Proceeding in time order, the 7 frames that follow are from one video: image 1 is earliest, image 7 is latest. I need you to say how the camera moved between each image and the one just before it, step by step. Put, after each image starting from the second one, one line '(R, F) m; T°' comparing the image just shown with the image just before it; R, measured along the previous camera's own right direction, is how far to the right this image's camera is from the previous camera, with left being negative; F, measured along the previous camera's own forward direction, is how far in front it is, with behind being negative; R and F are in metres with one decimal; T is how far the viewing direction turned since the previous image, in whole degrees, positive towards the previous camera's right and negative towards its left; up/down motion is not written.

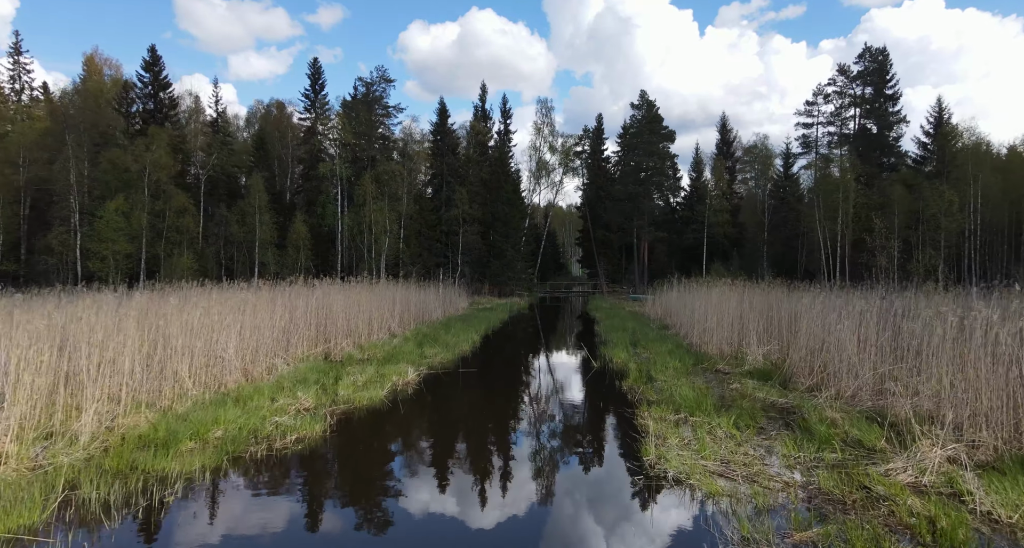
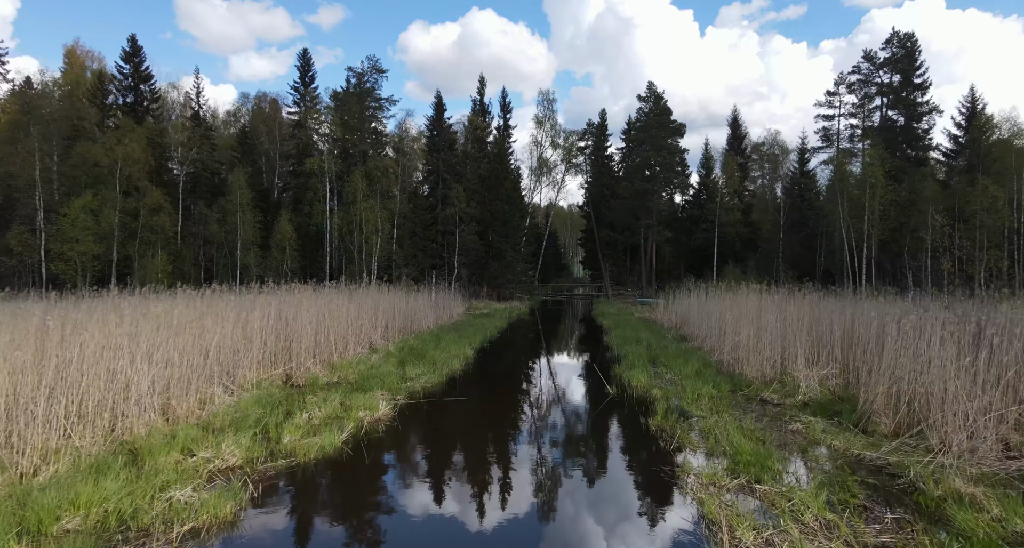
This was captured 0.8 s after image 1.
(0.0, +2.1) m; 0°
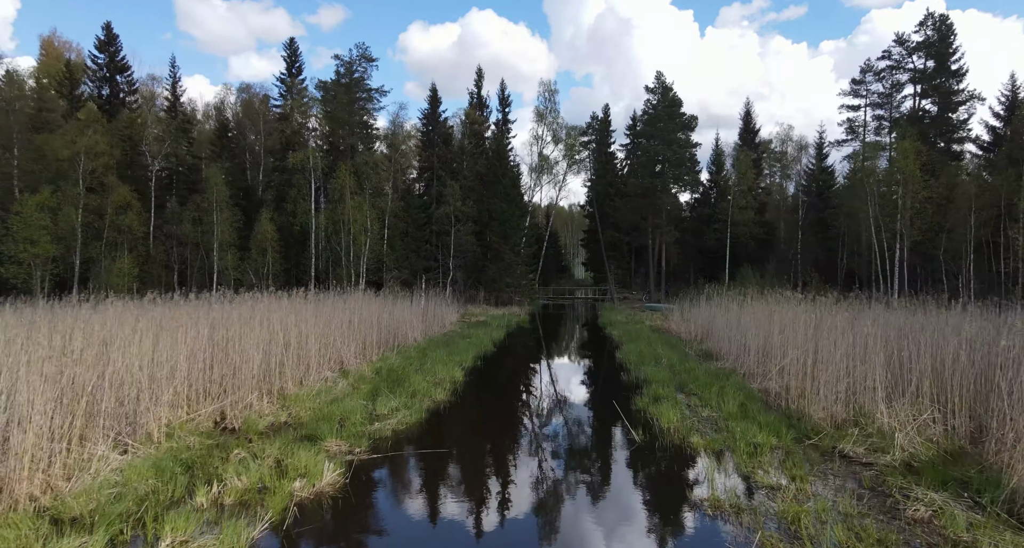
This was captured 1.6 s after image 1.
(0.0, +2.2) m; 0°
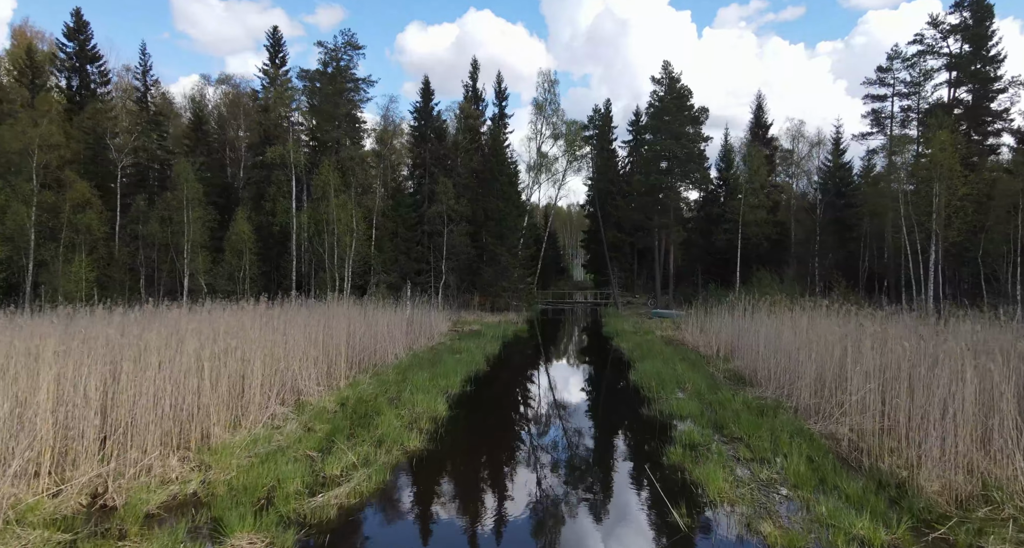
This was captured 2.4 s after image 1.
(0.0, +2.2) m; 0°
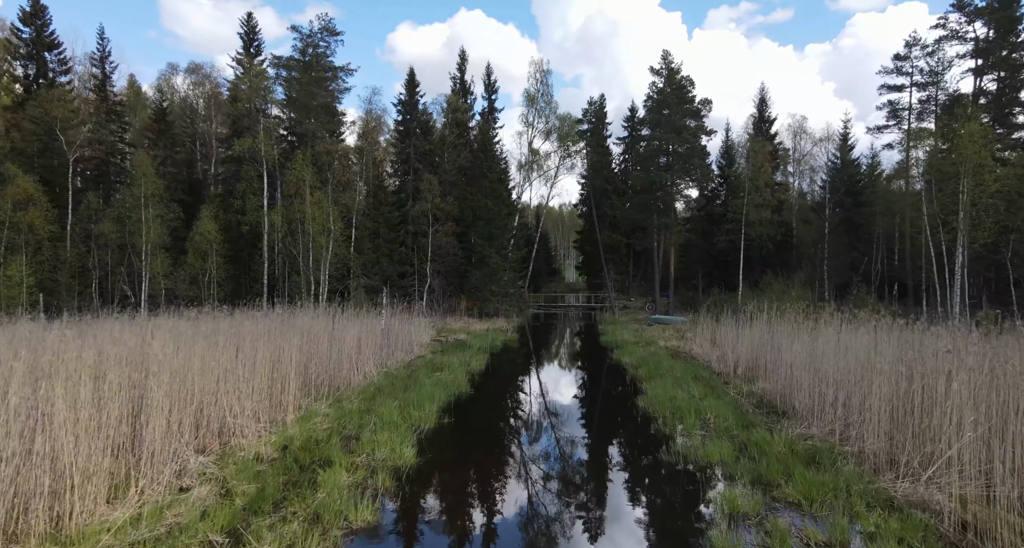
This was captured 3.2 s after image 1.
(+0.1, +2.0) m; +1°
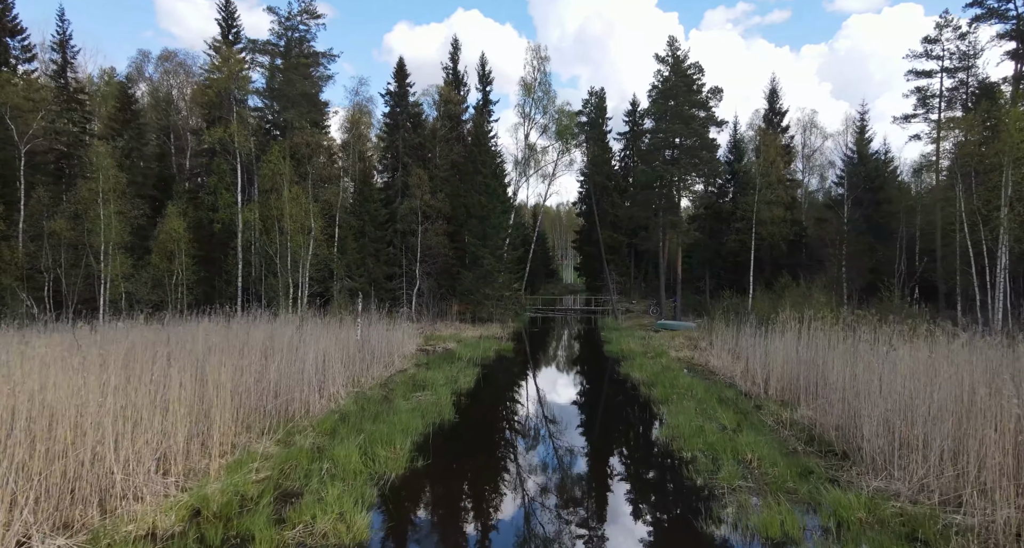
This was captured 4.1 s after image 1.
(+0.1, +2.0) m; 0°
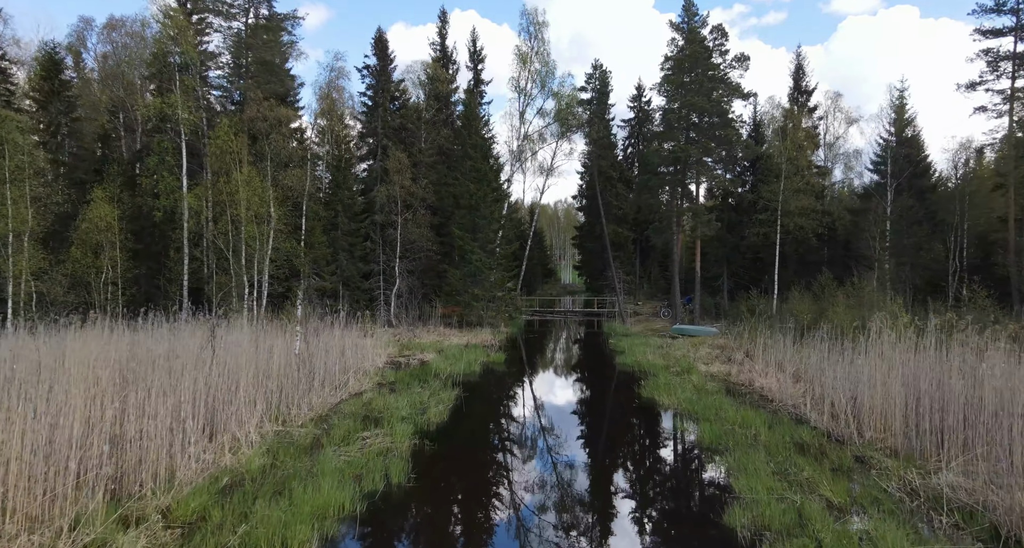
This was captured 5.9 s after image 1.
(+0.1, +3.4) m; 0°
